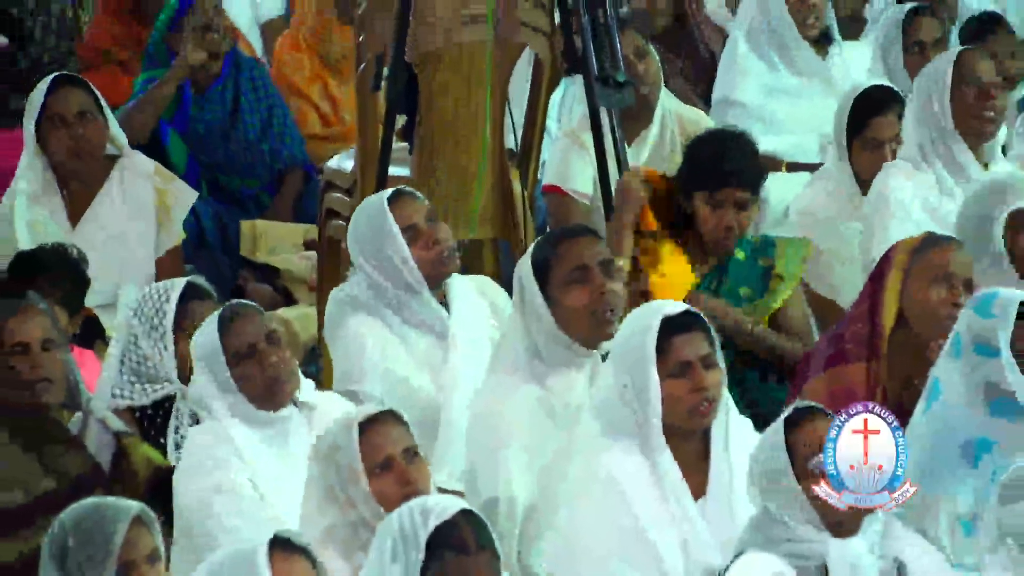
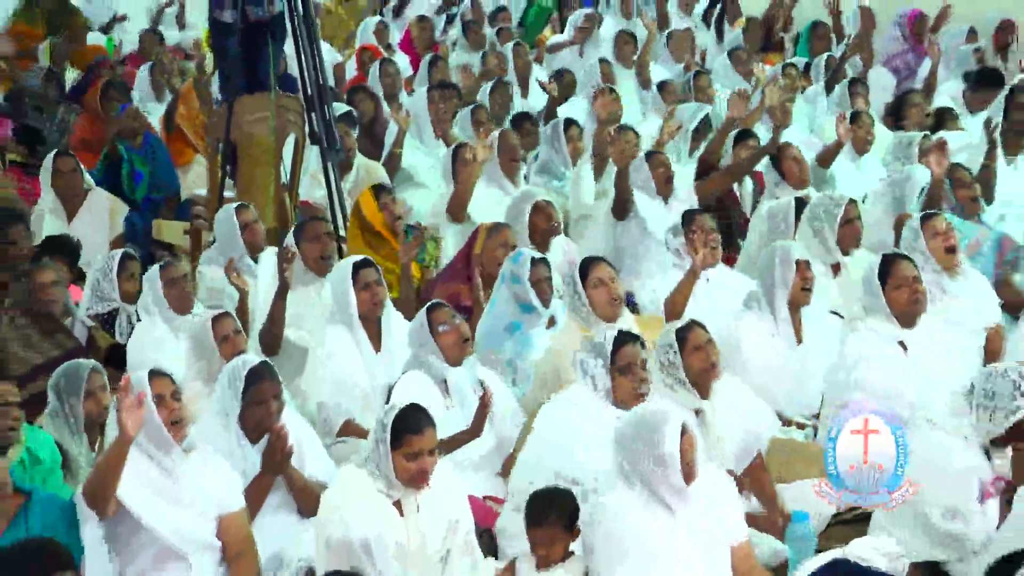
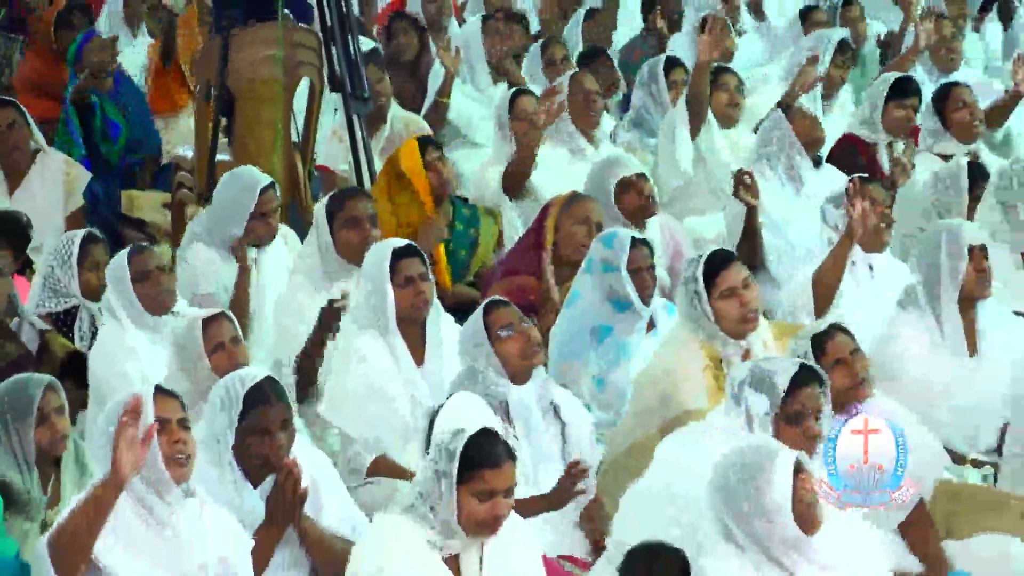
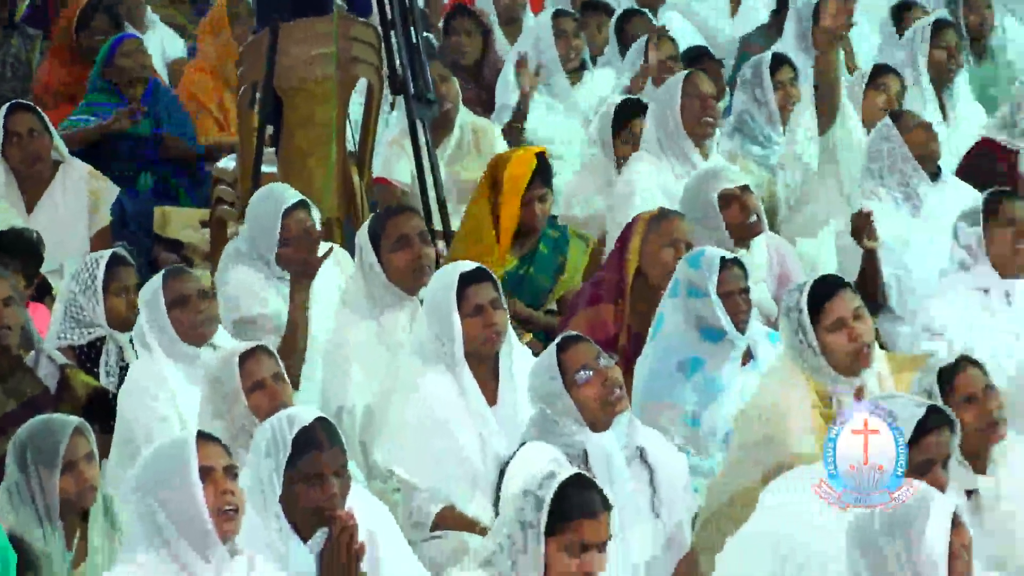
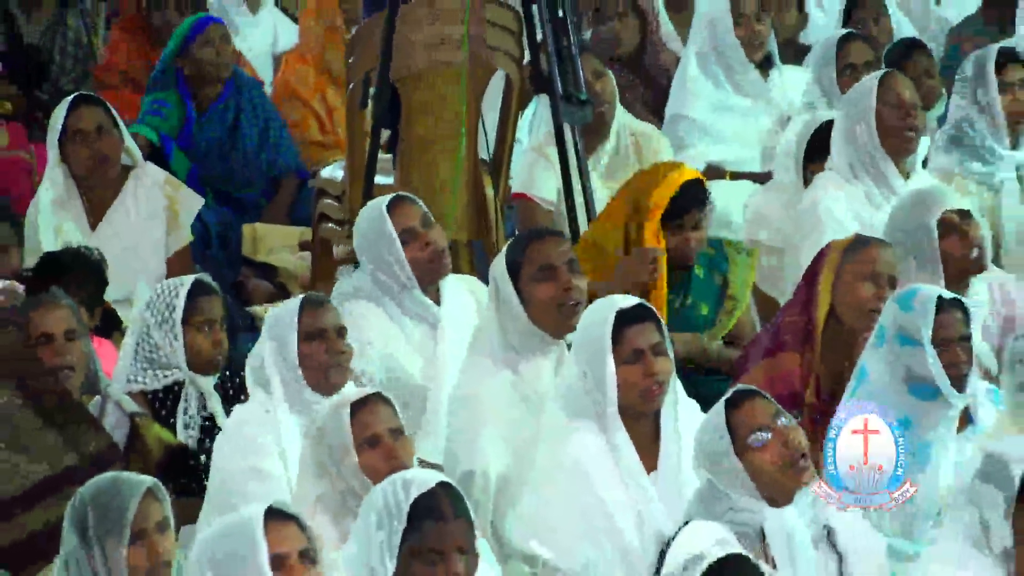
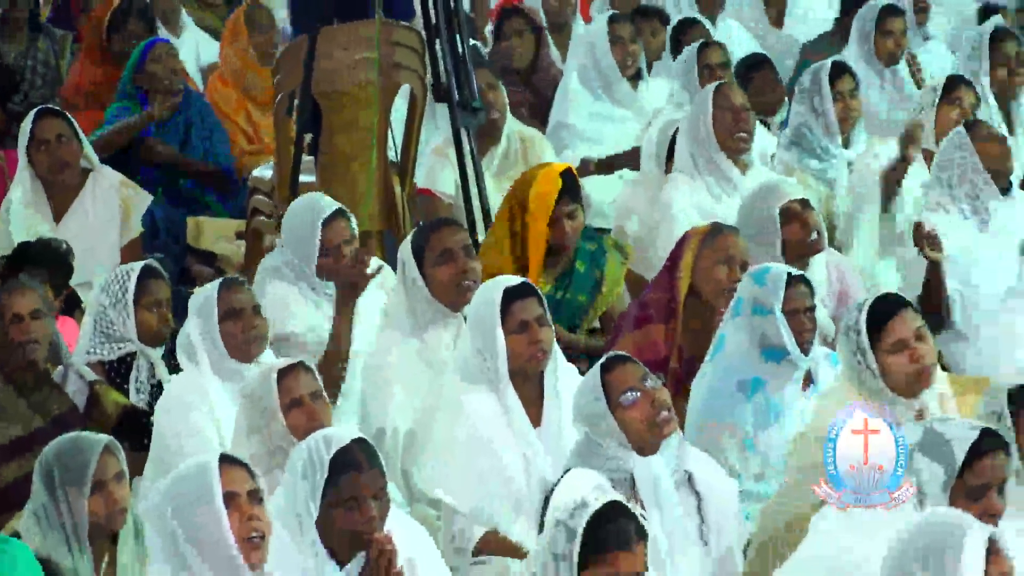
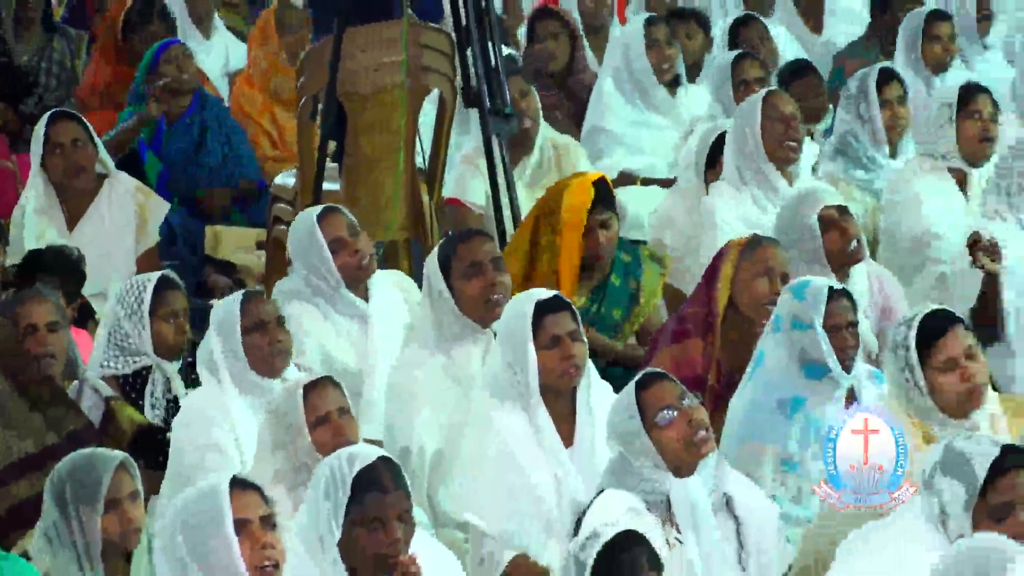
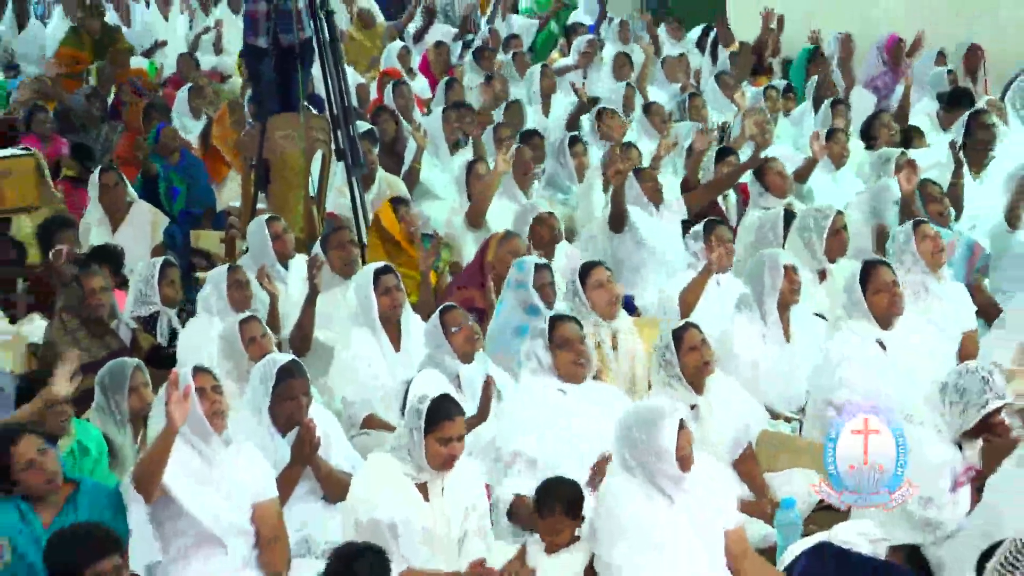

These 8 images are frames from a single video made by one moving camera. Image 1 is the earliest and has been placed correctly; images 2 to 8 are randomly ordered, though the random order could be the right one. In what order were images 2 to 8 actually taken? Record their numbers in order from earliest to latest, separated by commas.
5, 7, 6, 4, 3, 2, 8
